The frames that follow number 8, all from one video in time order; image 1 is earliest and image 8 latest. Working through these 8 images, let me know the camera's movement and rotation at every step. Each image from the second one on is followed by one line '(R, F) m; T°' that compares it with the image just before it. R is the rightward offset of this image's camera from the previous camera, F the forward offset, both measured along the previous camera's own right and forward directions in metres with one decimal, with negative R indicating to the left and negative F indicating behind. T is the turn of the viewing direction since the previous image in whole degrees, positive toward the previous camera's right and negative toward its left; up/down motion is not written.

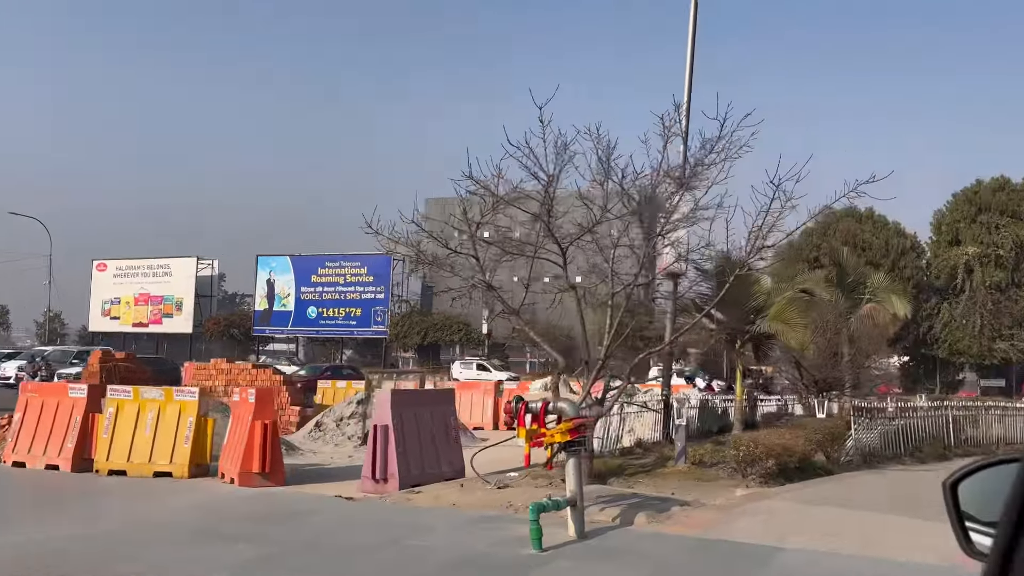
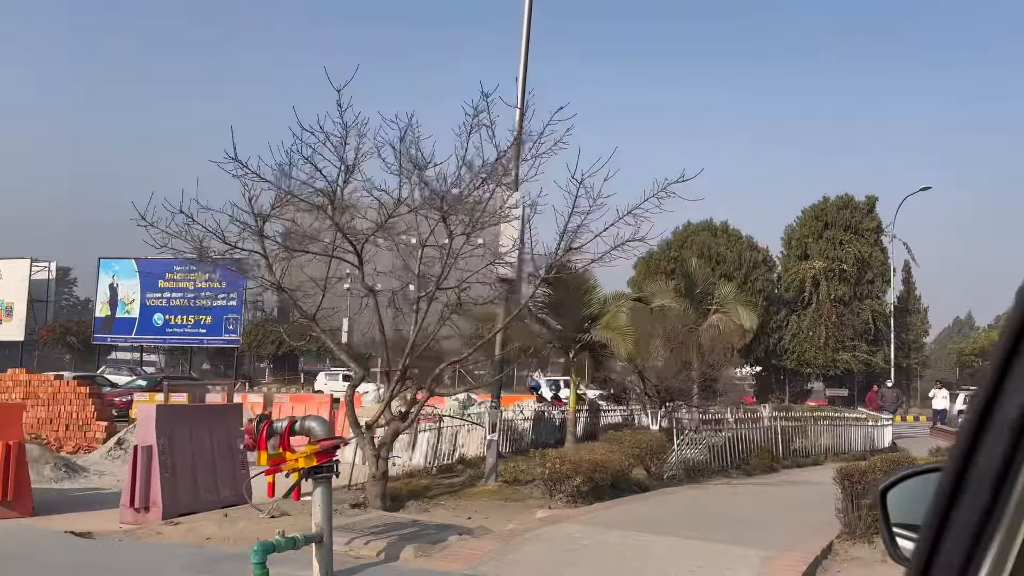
(+1.0, +0.9) m; +8°
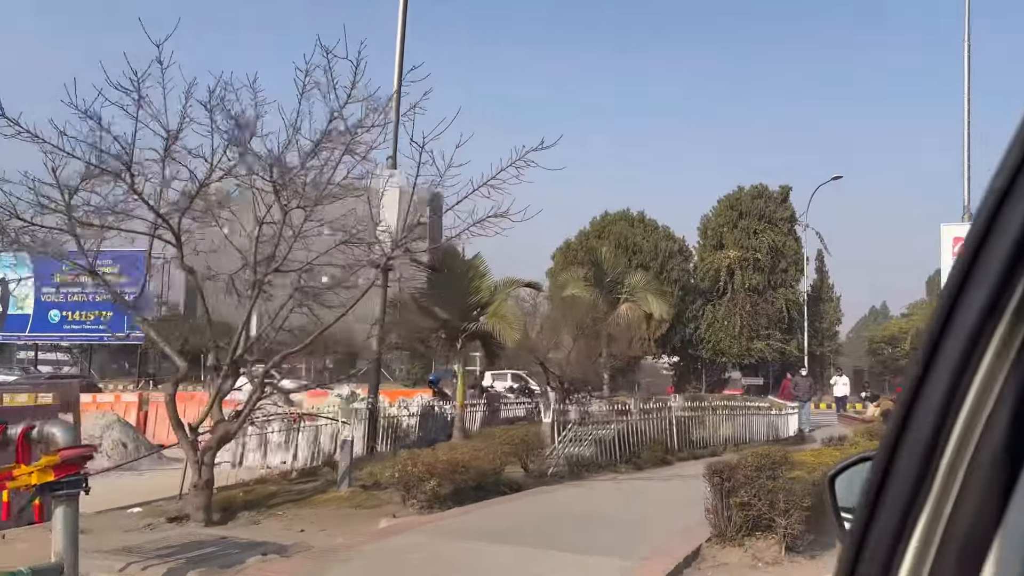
(+0.8, +0.9) m; +5°
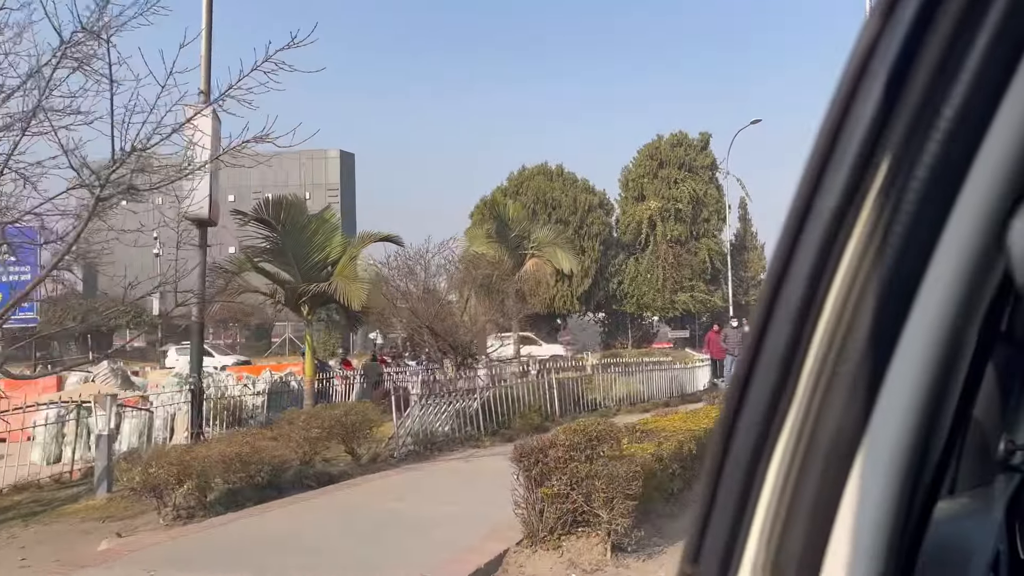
(+1.4, +1.7) m; +4°
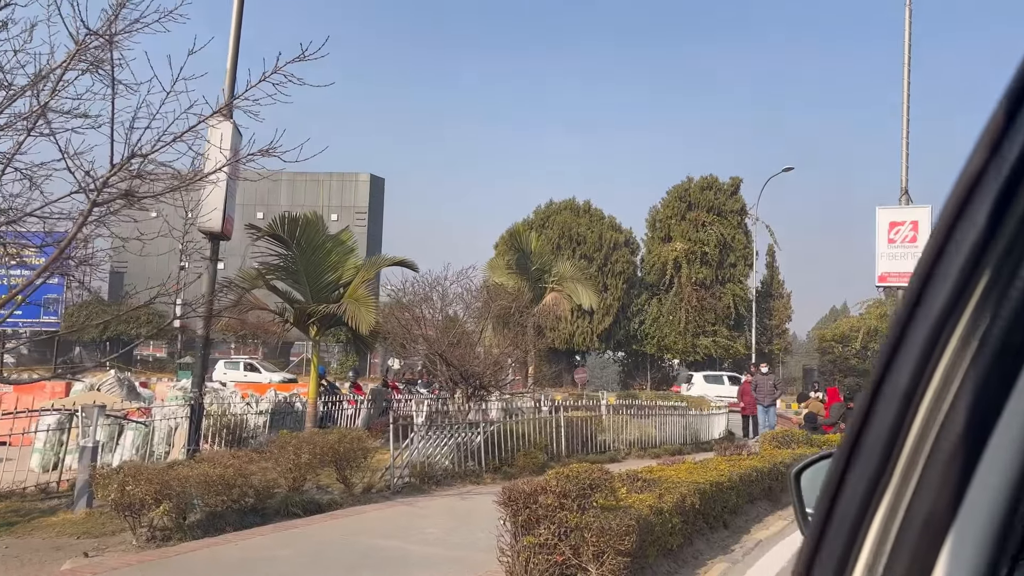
(+0.2, +0.3) m; -2°
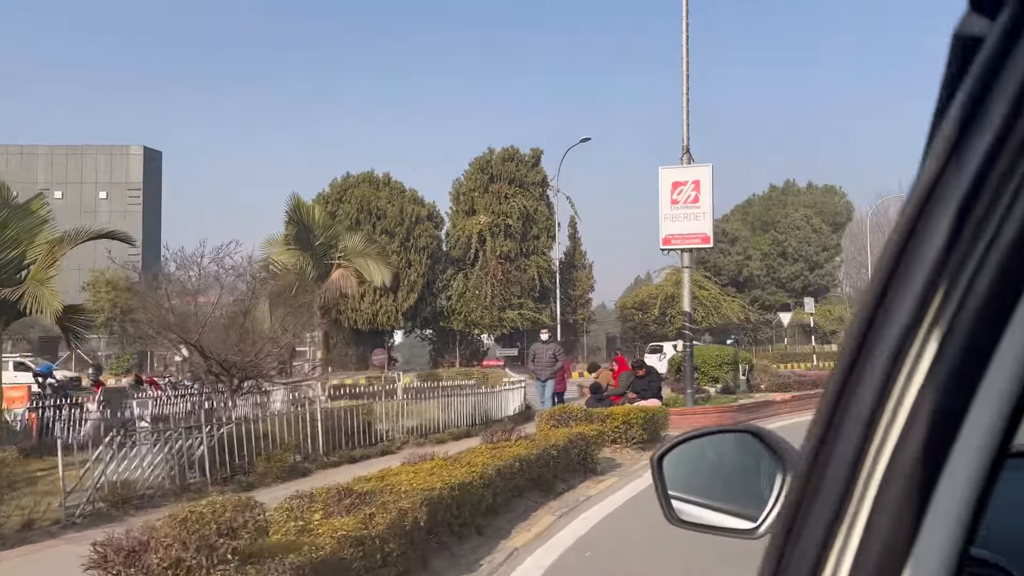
(+0.9, +1.5) m; +12°
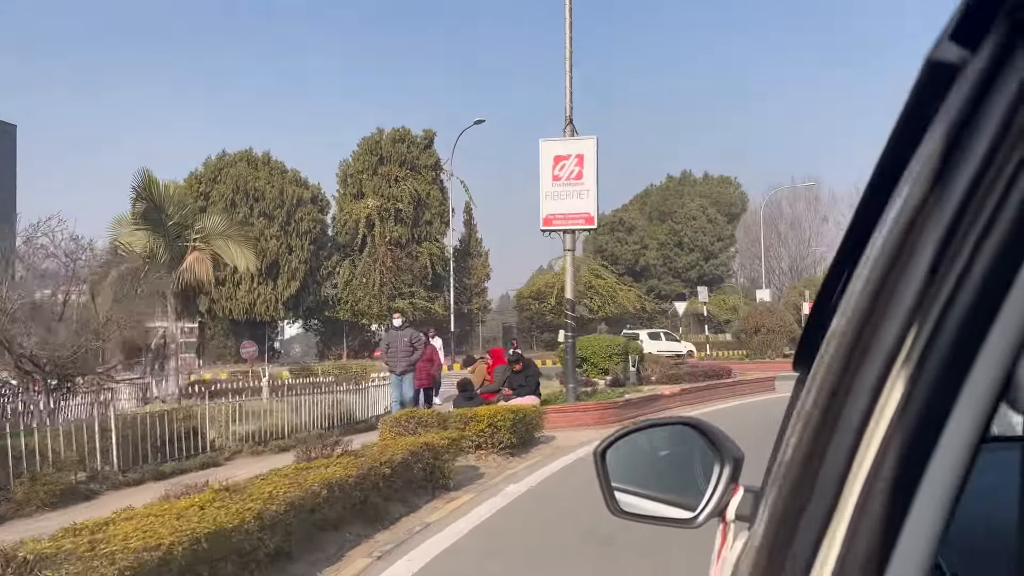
(+0.7, +1.6) m; +6°
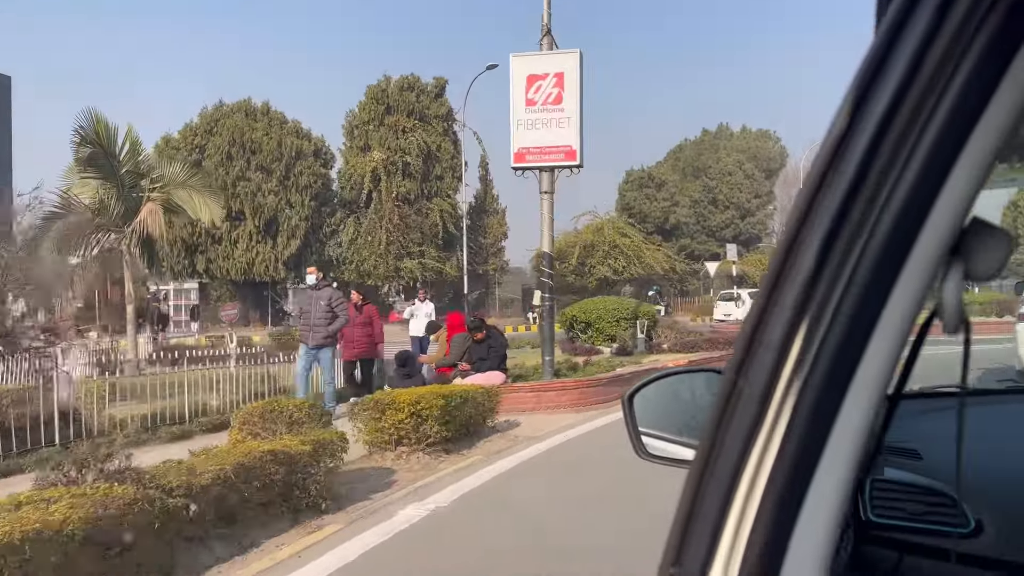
(+1.0, +2.5) m; -3°
